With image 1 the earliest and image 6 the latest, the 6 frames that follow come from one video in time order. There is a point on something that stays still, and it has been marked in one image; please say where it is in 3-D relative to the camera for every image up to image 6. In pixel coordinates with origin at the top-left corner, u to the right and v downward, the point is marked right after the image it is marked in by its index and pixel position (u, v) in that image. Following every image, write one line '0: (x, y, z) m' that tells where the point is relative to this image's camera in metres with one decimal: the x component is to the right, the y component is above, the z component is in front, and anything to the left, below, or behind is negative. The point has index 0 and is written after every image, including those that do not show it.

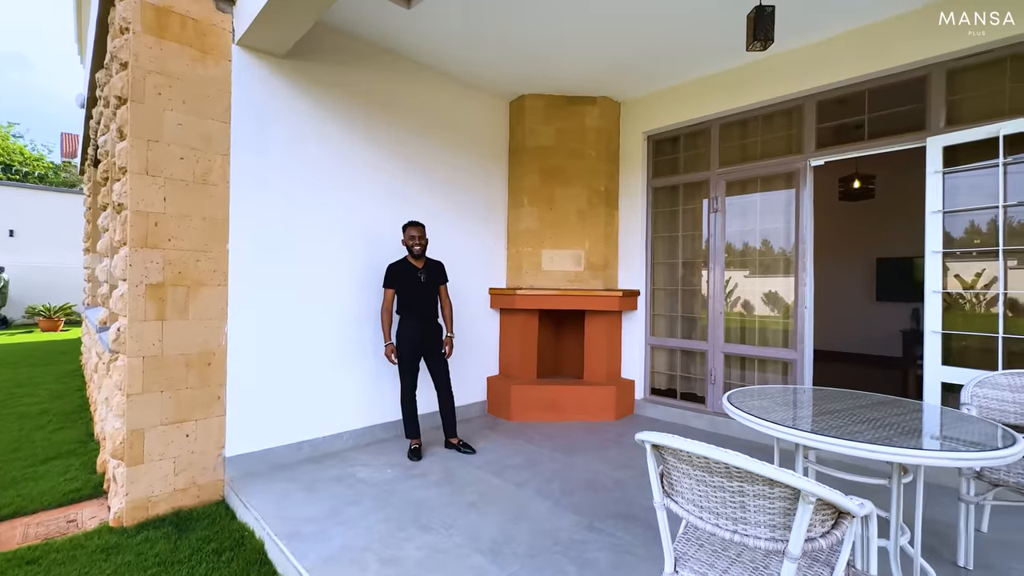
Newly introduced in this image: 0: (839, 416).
0: (+1.4, -0.5, +1.8) m
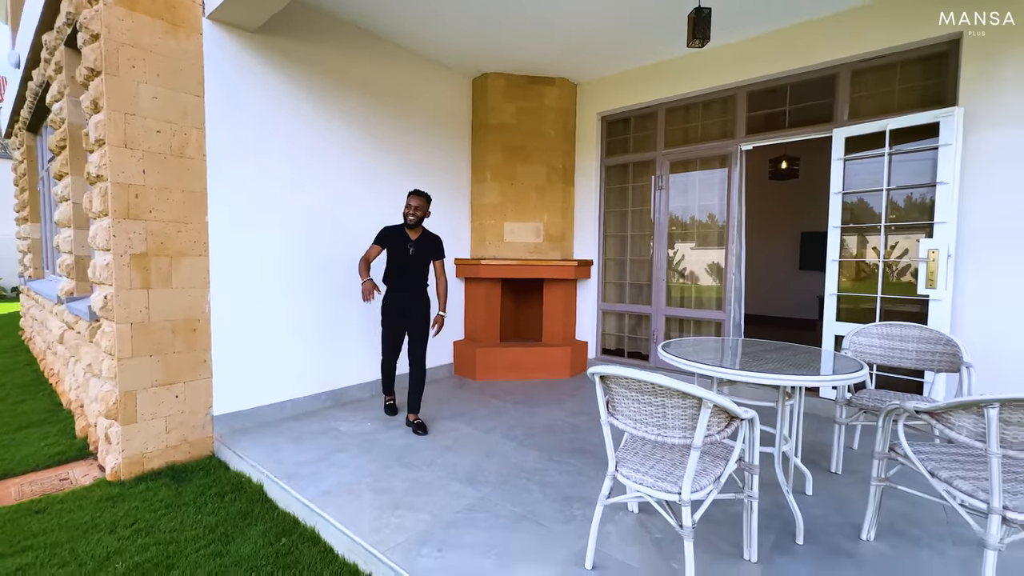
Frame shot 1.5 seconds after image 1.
0: (+1.2, -0.4, +2.3) m
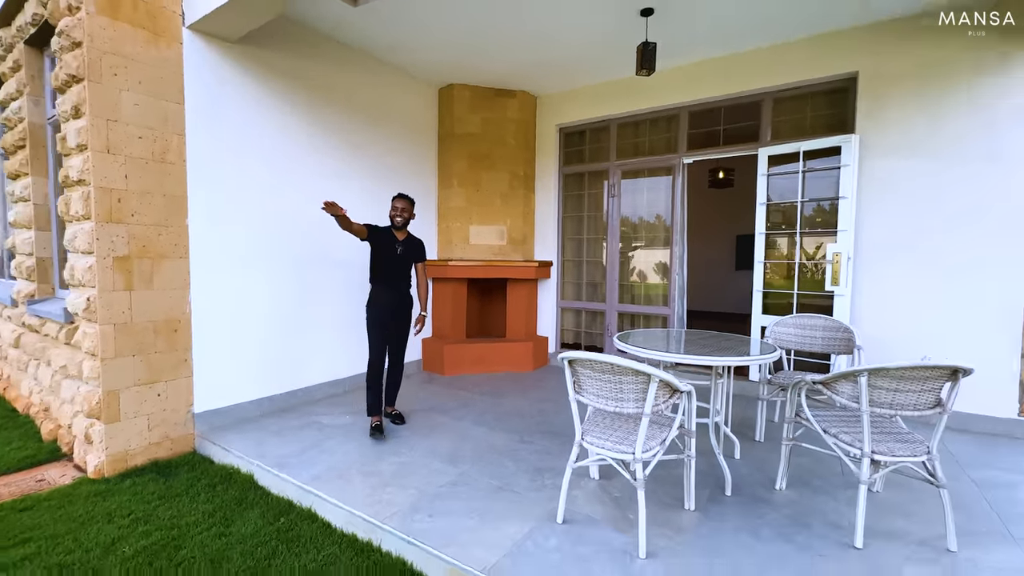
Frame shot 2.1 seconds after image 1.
0: (+1.1, -0.3, +2.7) m
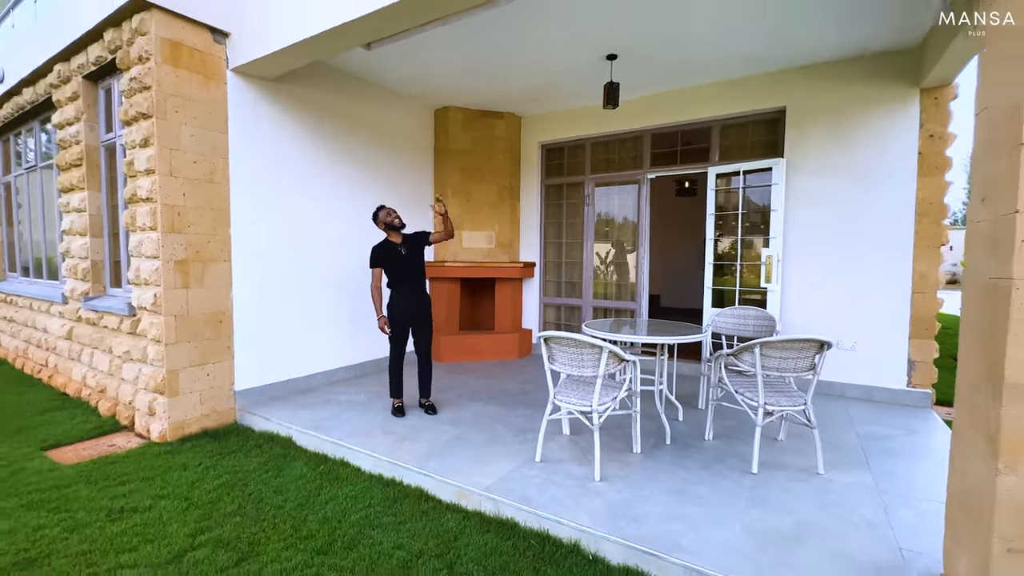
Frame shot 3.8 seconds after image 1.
0: (+1.0, -0.3, +3.4) m
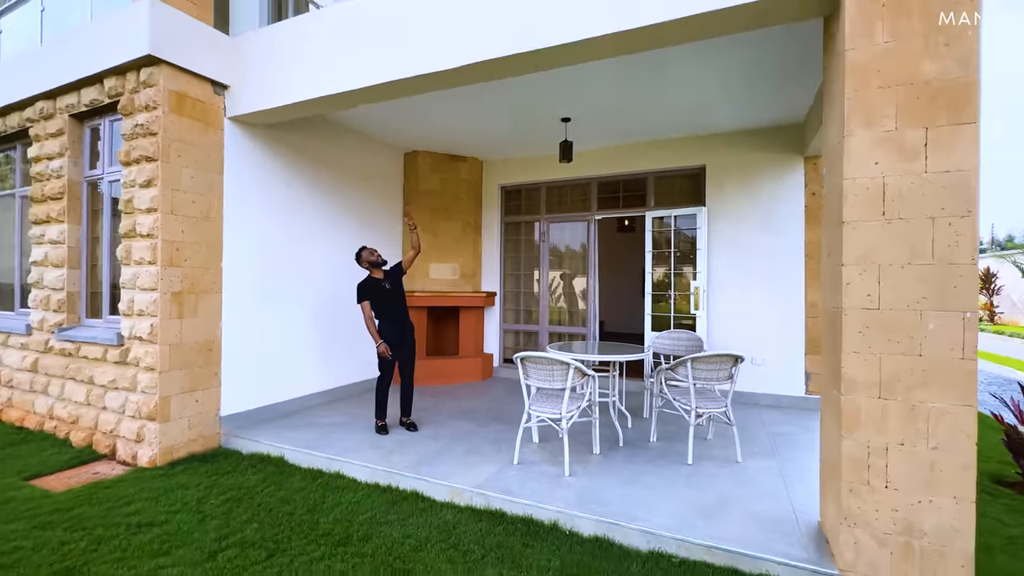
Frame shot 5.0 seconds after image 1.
0: (+0.8, -0.6, +4.0) m
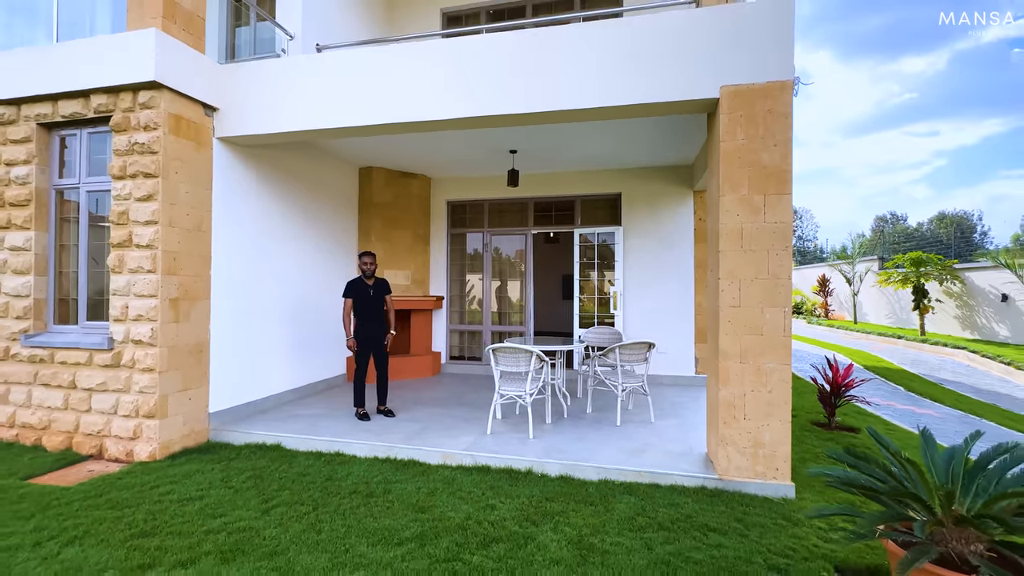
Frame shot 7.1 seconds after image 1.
0: (+0.4, -0.6, +4.9) m
